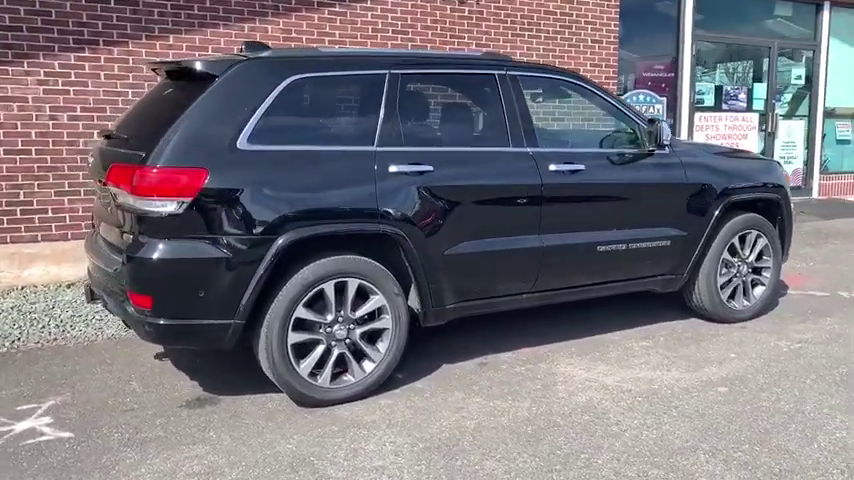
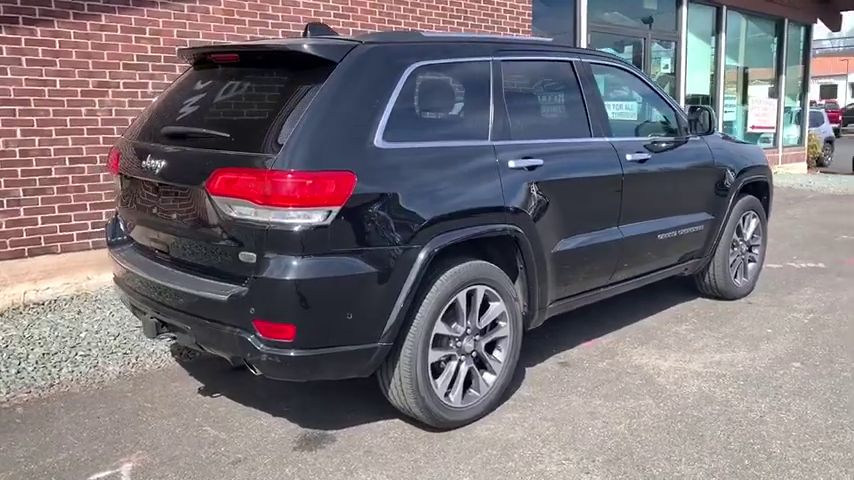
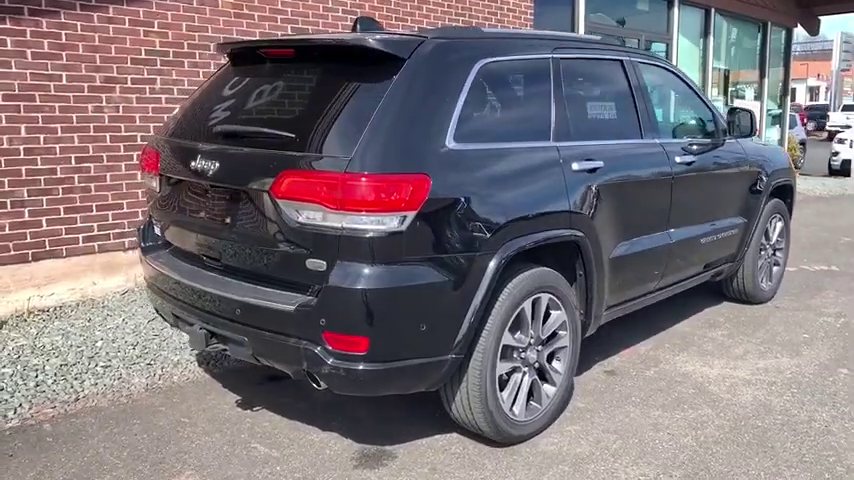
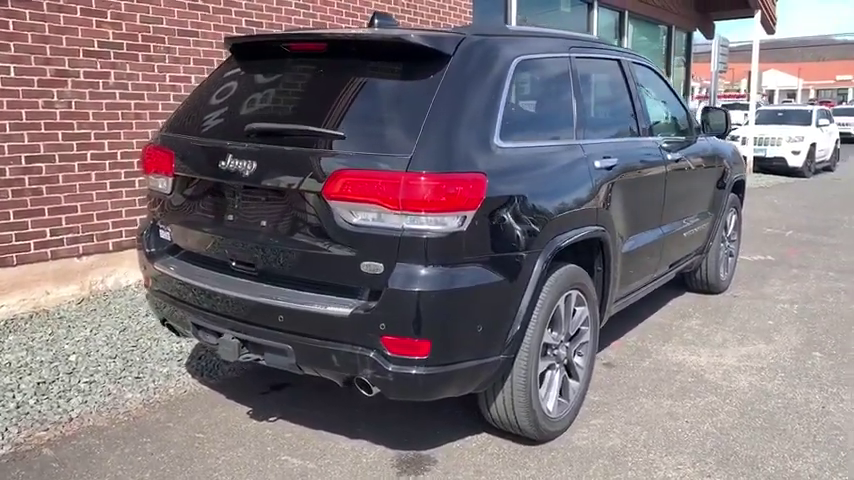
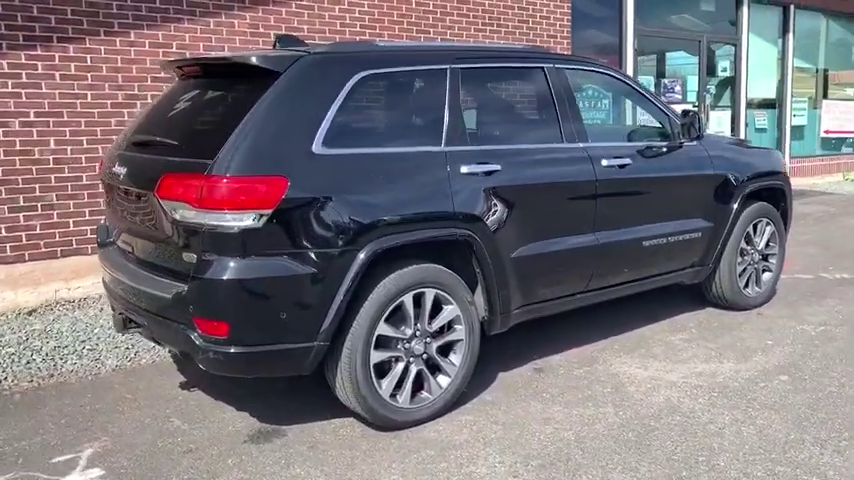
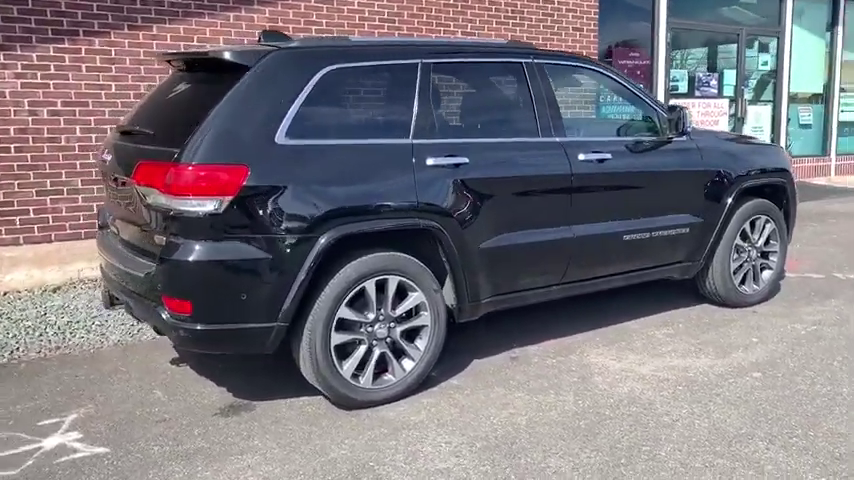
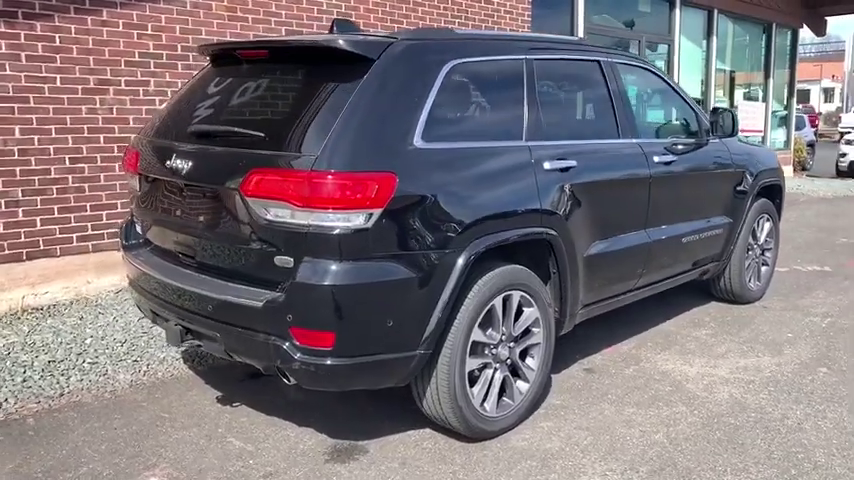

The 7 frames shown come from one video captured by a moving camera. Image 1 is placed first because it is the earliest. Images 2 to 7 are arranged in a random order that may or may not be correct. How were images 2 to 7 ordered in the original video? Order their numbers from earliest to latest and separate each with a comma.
6, 5, 2, 7, 3, 4
